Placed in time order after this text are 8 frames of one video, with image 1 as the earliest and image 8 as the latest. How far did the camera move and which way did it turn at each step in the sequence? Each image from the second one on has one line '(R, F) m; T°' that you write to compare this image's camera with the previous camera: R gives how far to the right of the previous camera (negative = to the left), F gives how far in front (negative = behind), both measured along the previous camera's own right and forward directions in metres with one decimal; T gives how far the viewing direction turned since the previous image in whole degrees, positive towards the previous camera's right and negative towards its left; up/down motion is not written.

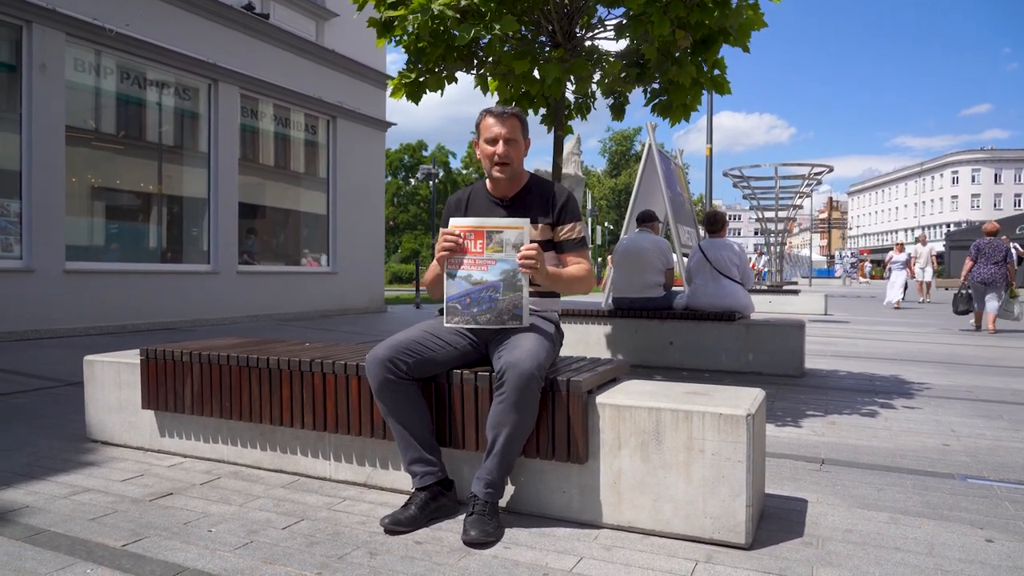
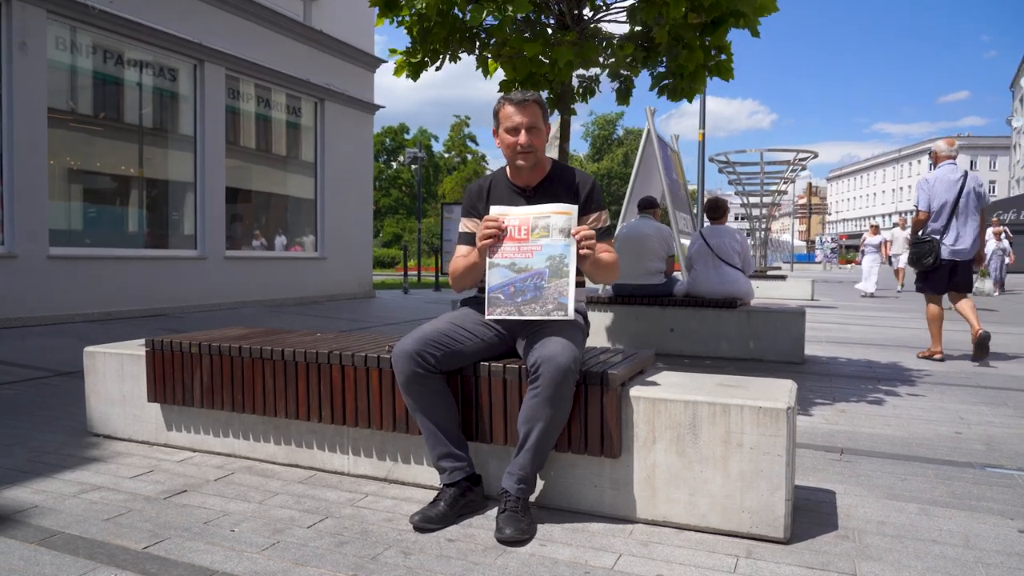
(-0.2, +0.1) m; +2°
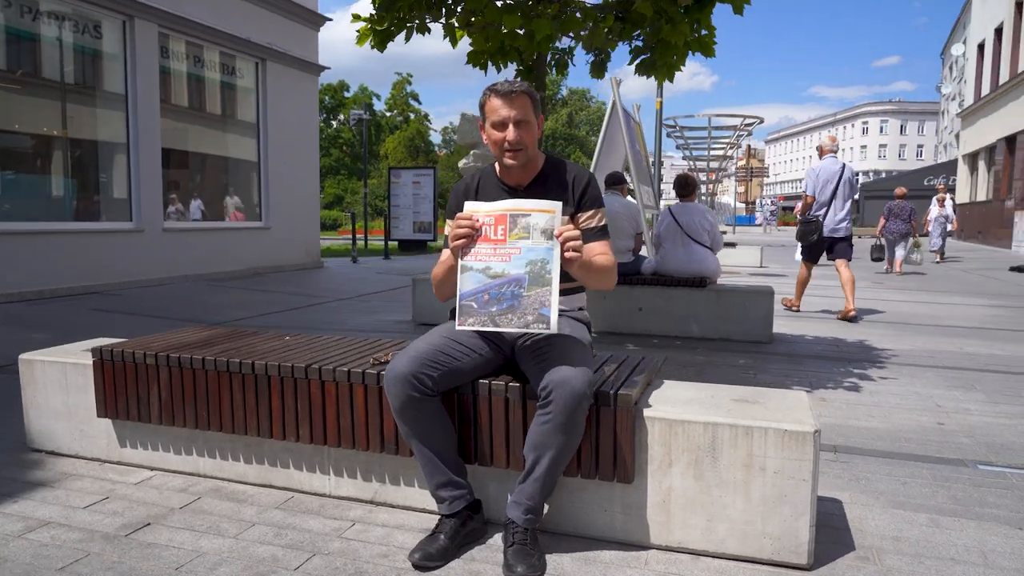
(-0.2, +0.3) m; +4°
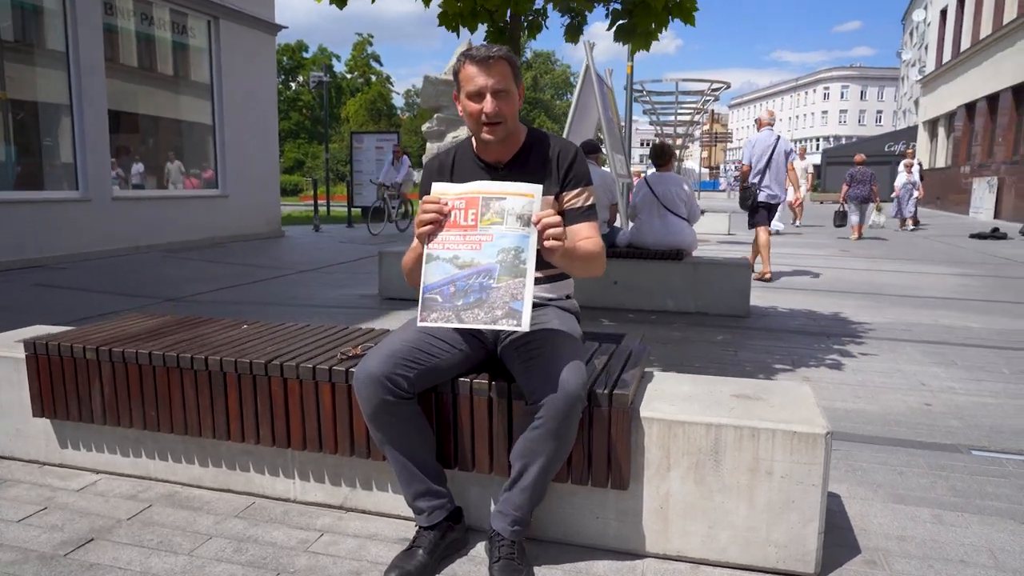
(-0.1, +0.3) m; +3°
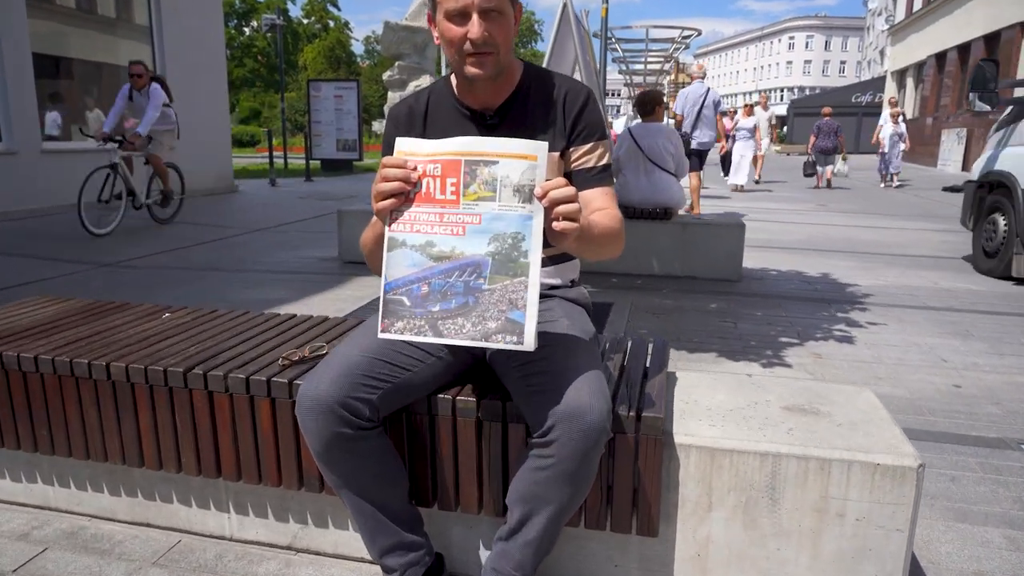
(-0.1, +0.6) m; +3°
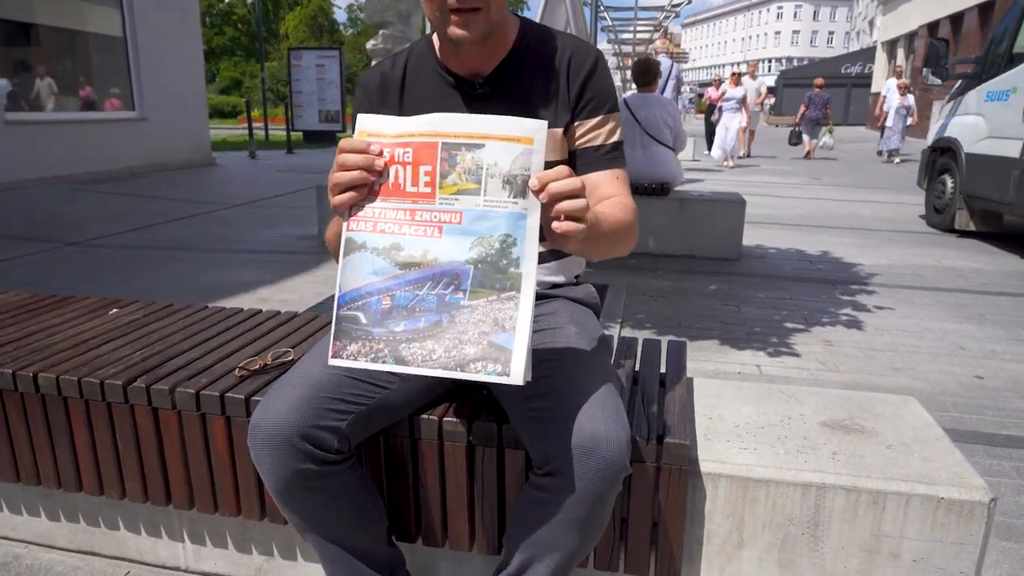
(0.0, +0.3) m; +1°
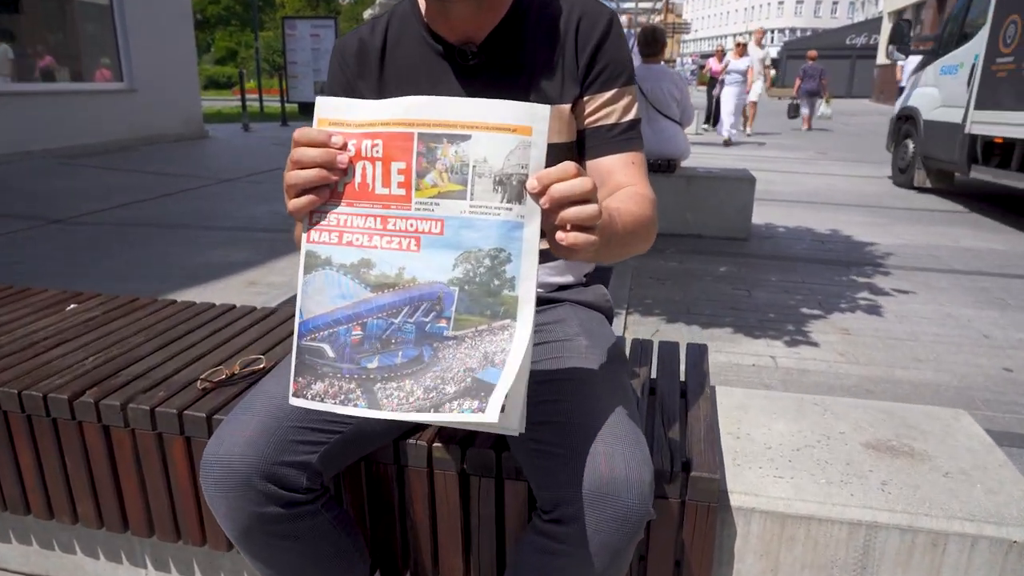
(0.0, +0.2) m; 0°
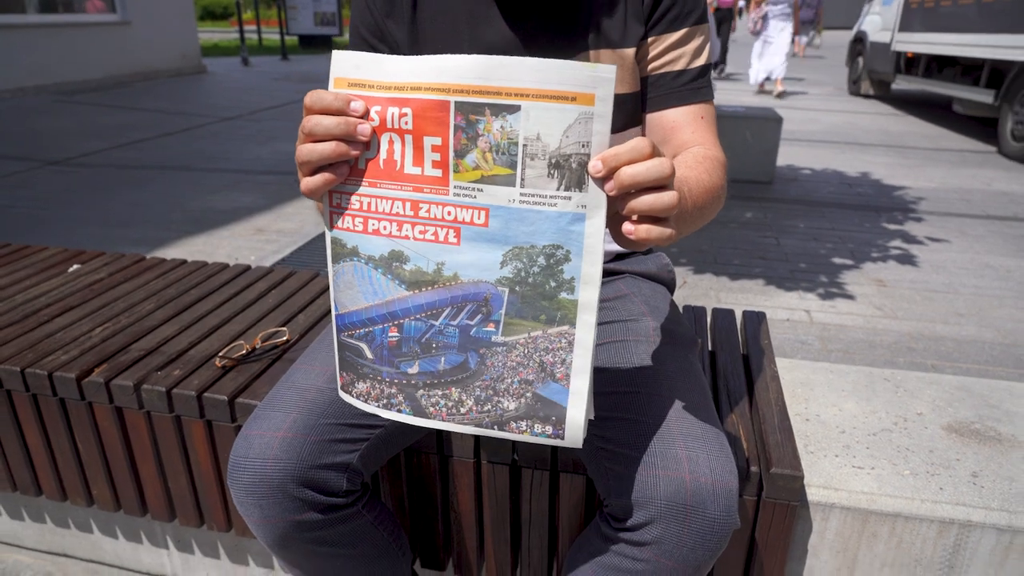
(-0.1, +0.2) m; 0°
